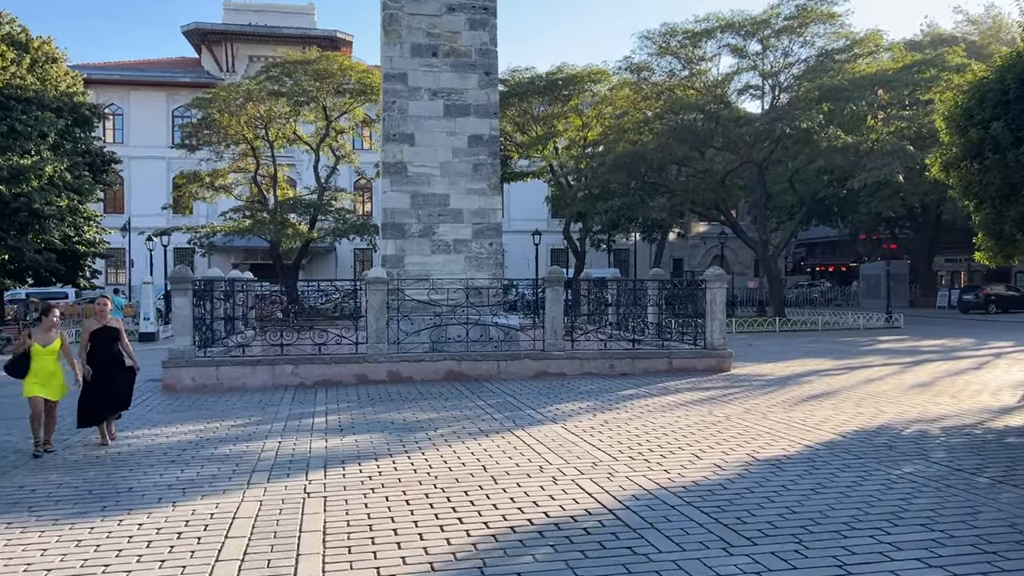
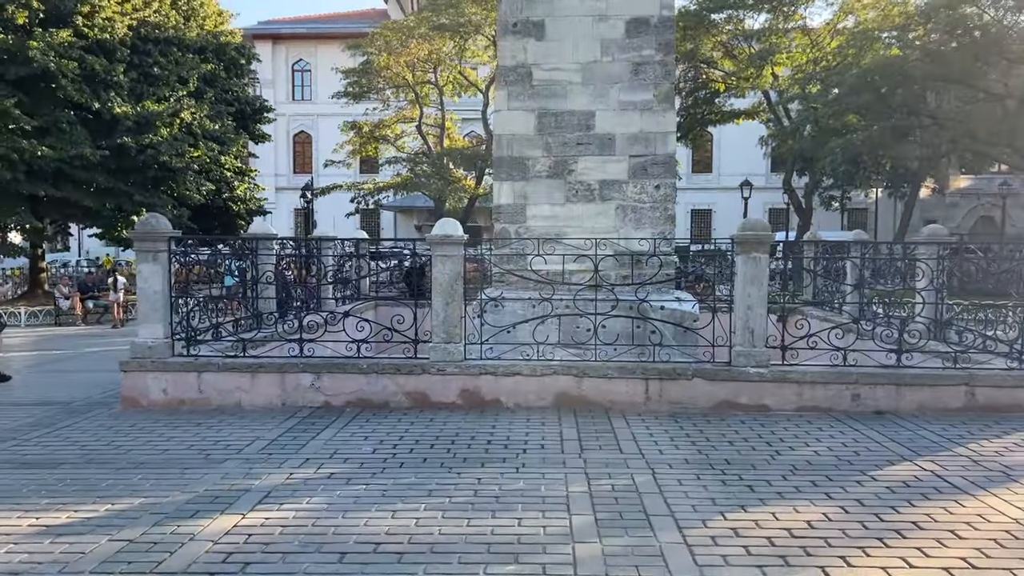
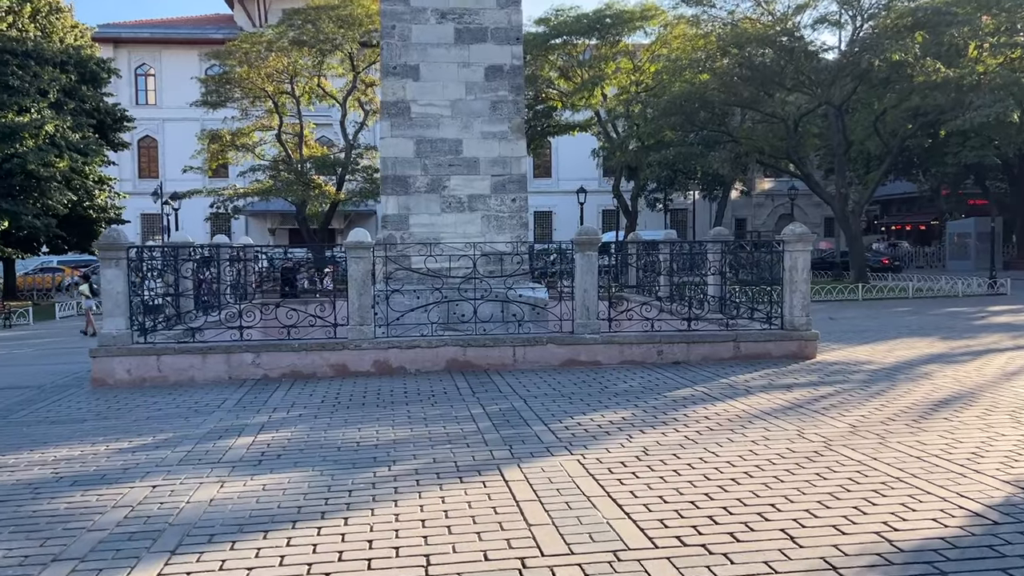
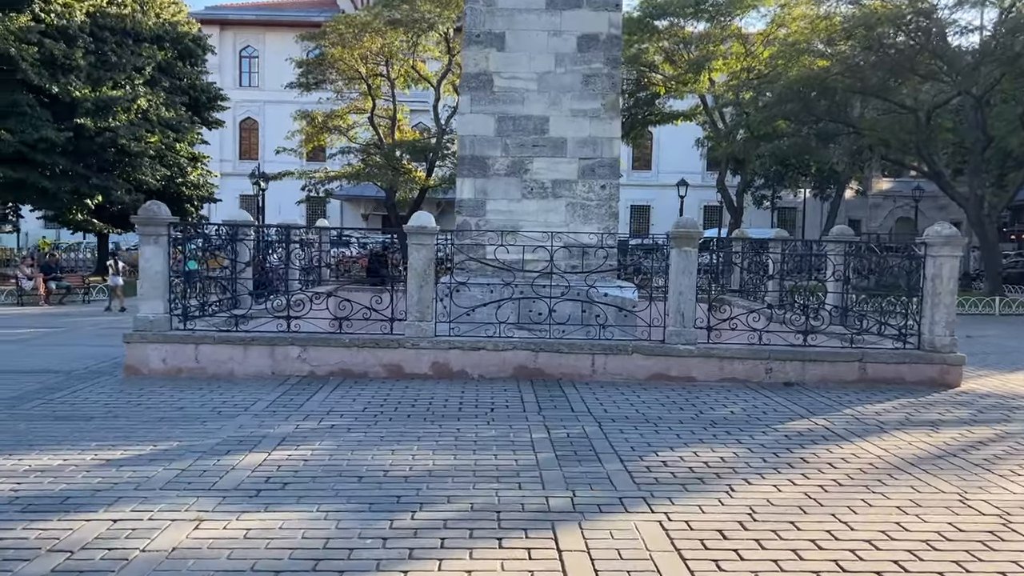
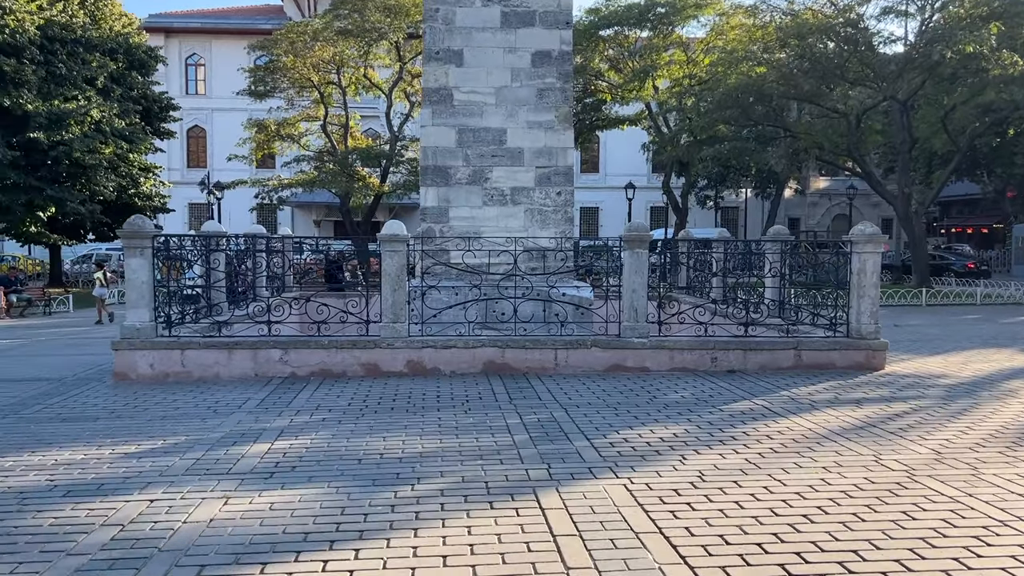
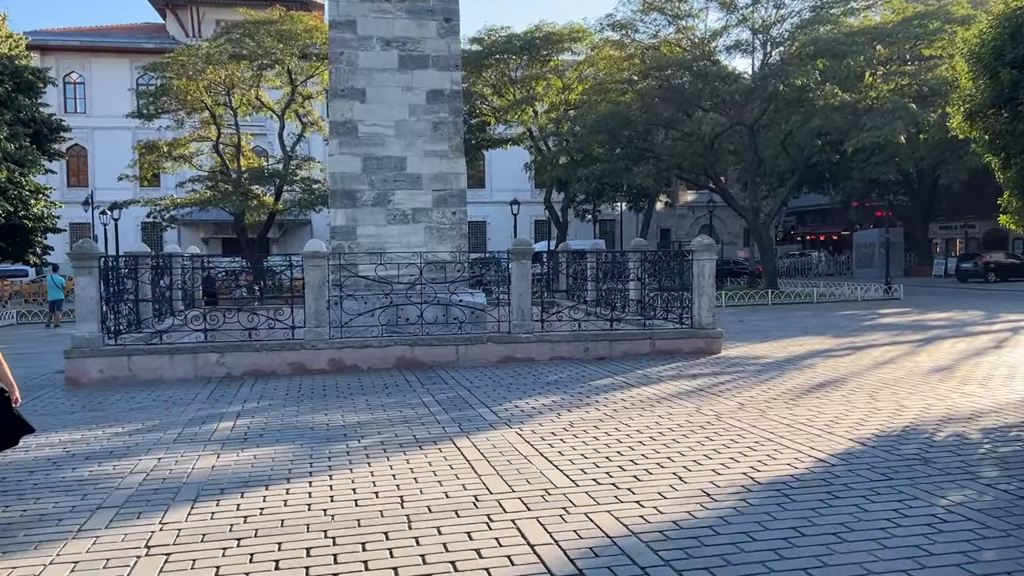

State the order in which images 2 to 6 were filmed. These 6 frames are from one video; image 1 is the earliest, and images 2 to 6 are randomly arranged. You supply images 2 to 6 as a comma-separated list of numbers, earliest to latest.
6, 3, 5, 4, 2
